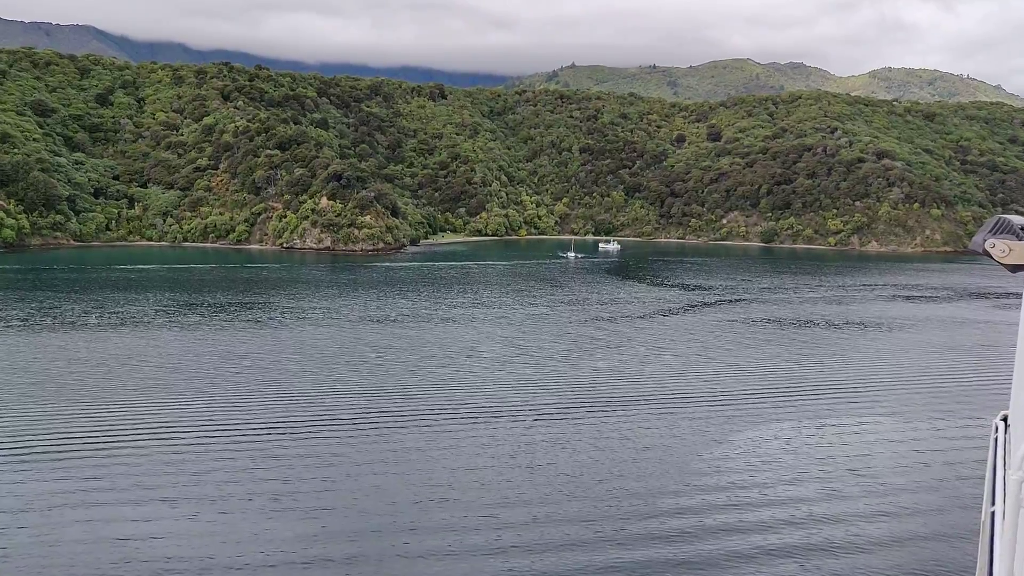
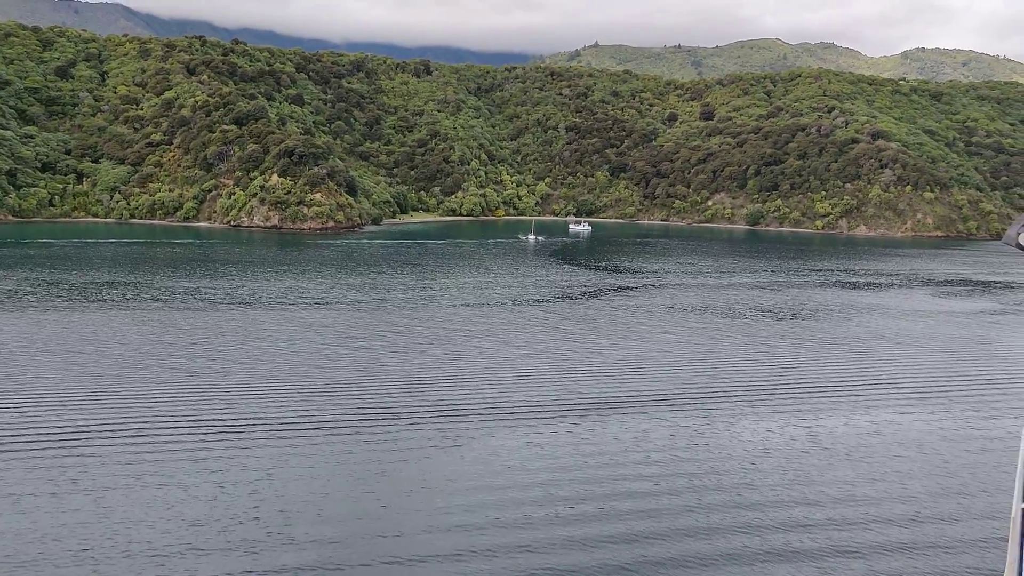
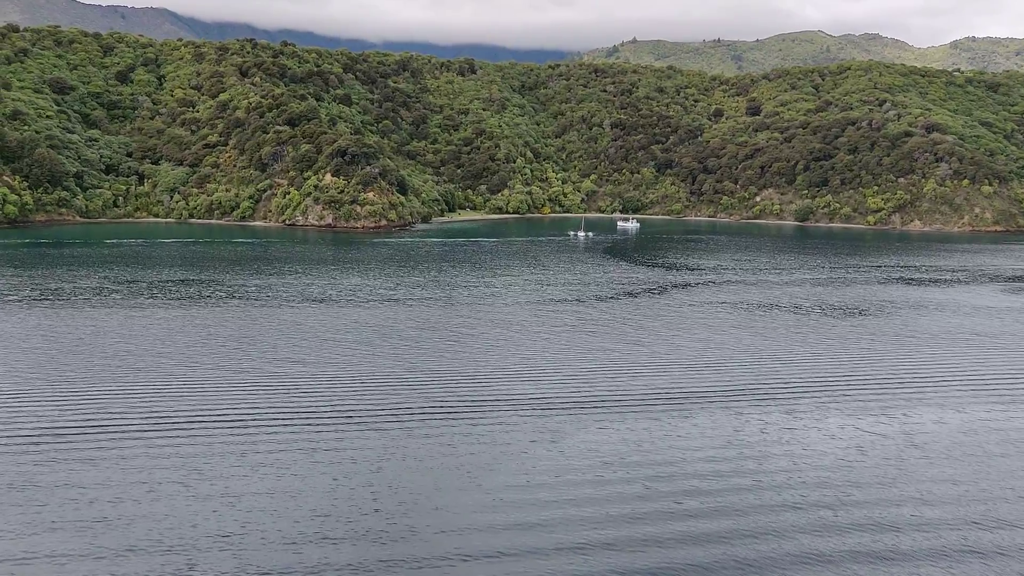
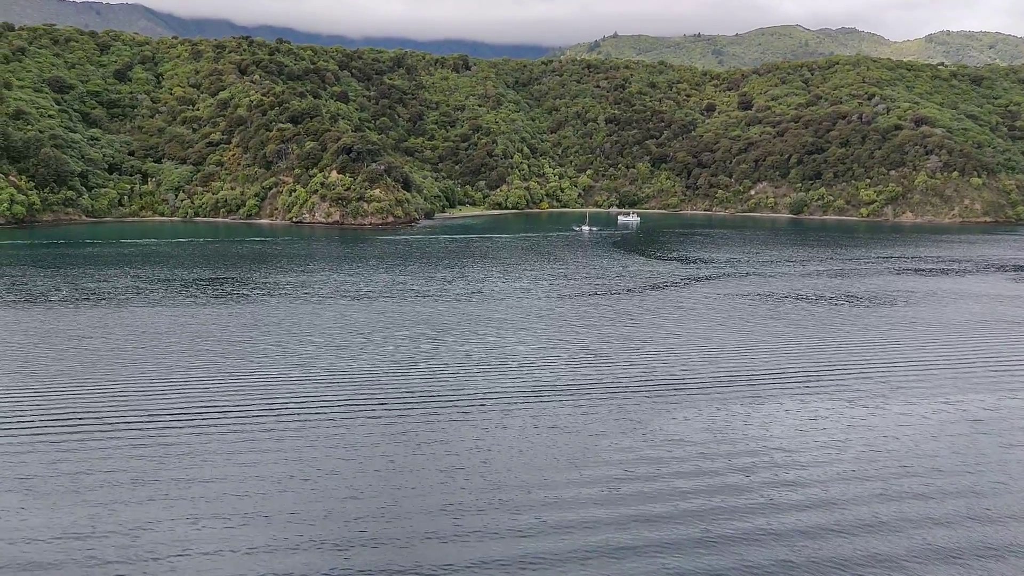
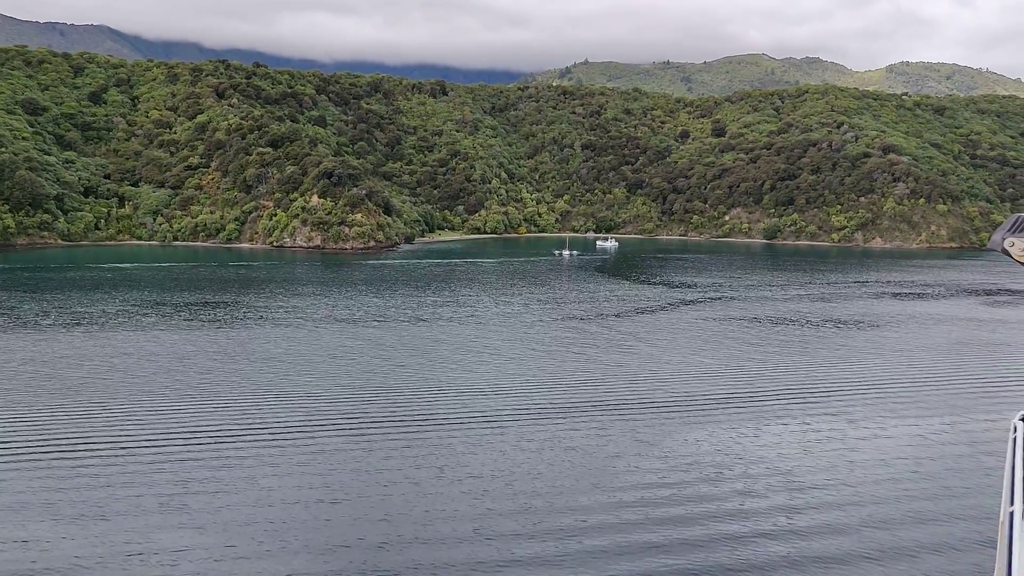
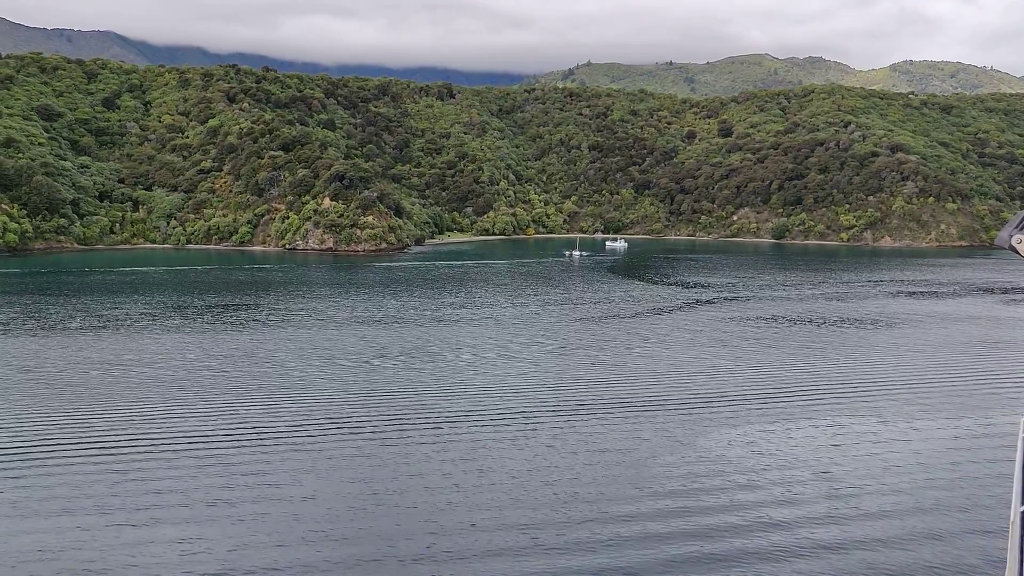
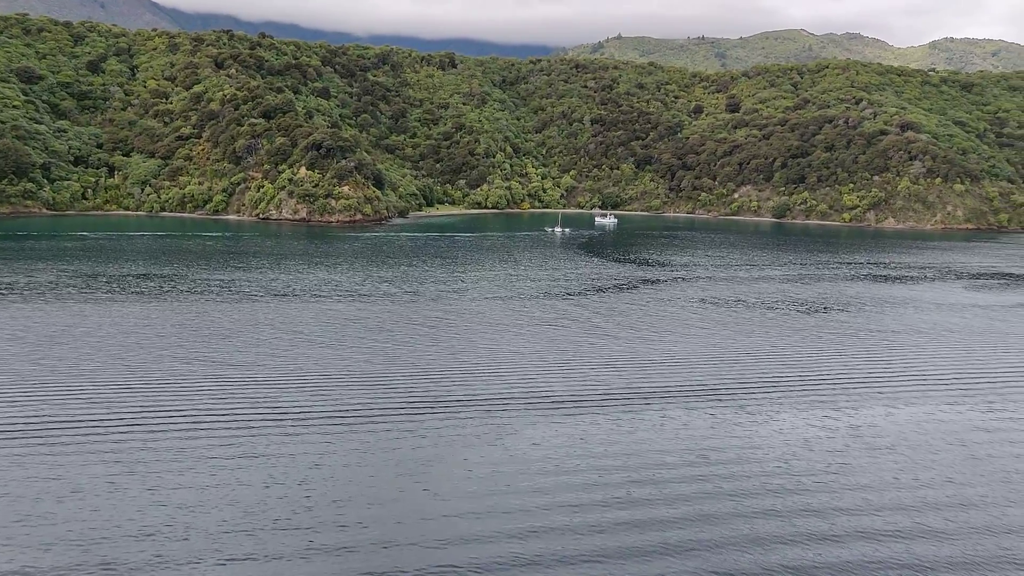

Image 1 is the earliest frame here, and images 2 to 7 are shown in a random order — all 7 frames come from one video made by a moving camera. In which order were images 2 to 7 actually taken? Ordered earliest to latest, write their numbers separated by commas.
6, 5, 4, 3, 7, 2
